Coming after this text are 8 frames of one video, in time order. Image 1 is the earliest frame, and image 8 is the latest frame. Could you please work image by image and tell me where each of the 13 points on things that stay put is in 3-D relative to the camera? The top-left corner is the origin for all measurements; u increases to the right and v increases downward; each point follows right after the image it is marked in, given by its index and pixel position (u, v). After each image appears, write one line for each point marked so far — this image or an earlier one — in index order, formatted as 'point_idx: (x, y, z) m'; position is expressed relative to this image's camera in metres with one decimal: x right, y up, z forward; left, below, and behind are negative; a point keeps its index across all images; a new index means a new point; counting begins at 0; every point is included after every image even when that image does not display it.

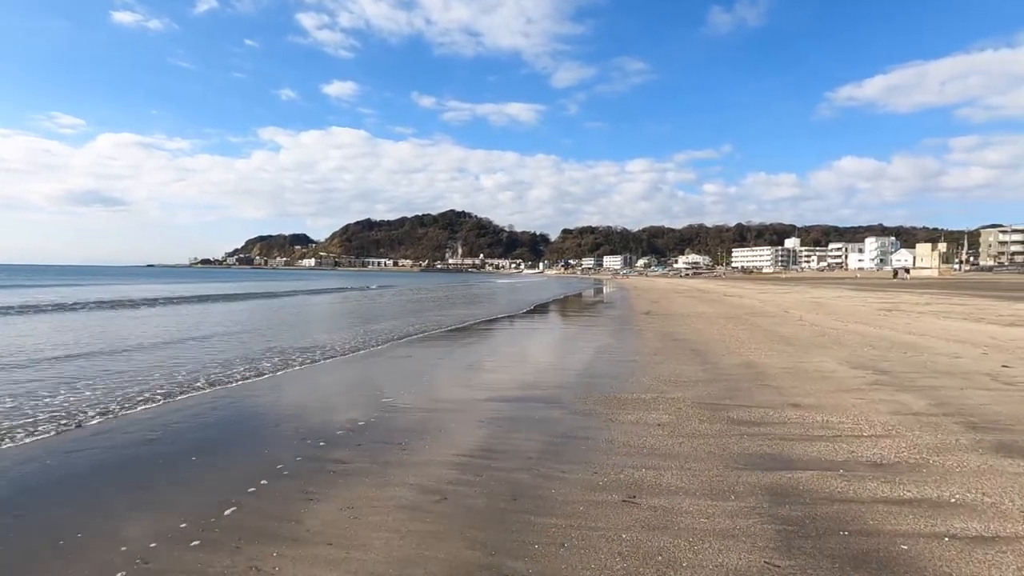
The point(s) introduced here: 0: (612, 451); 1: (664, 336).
0: (+0.9, -1.4, +5.1) m
1: (+3.9, -1.2, +15.0) m
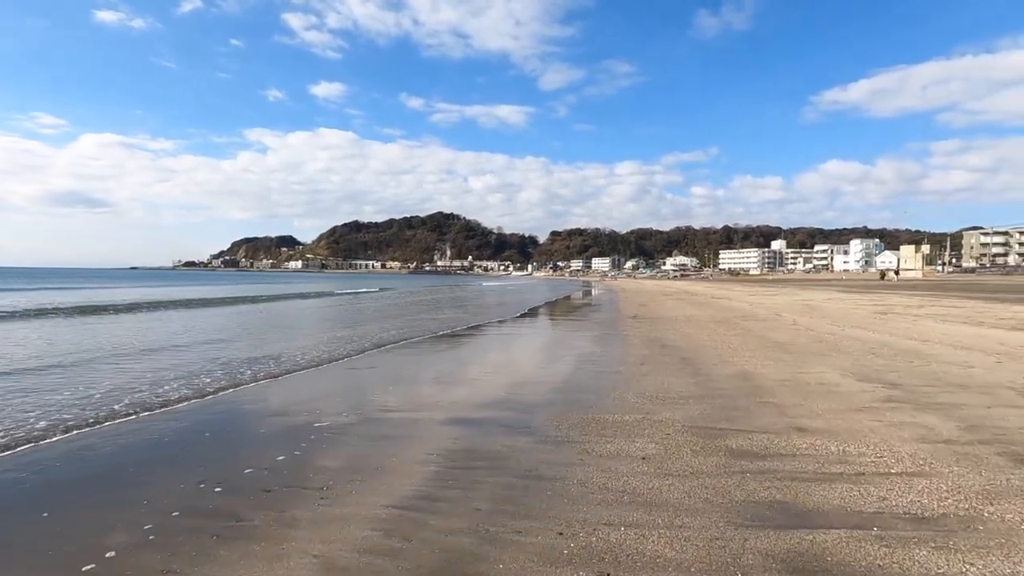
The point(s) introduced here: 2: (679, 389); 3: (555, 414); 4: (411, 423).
0: (+0.5, -1.4, +4.1) m
1: (+3.3, -1.3, +14.0) m
2: (+2.2, -1.4, +7.9) m
3: (+0.5, -1.4, +6.7) m
4: (-1.1, -1.5, +6.6) m
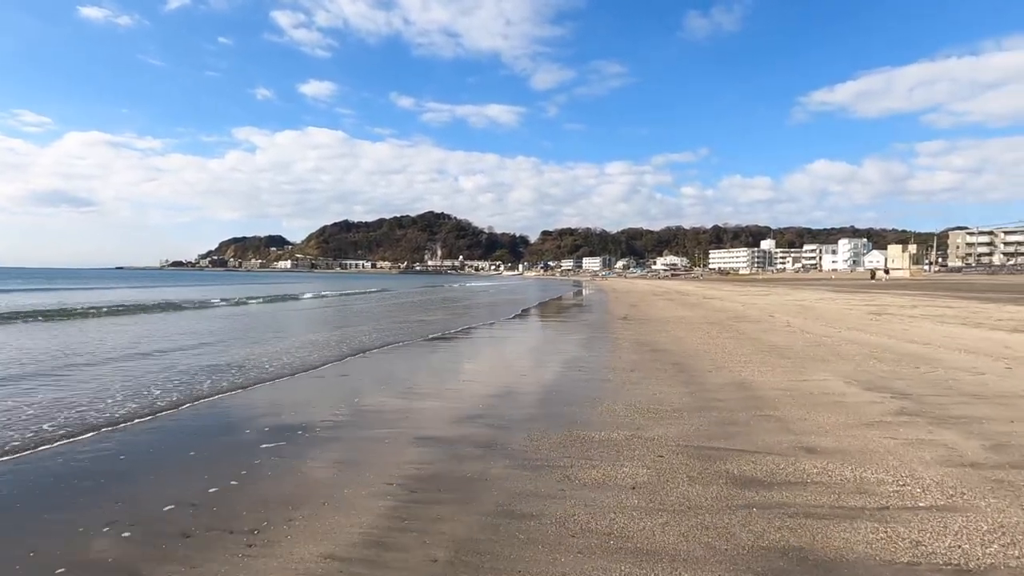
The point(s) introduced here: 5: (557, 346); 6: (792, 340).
0: (+0.3, -1.5, +3.4) m
1: (+3.0, -1.3, +13.4) m
2: (+2.0, -1.4, +7.3) m
3: (+0.2, -1.5, +6.0) m
4: (-1.3, -1.5, +5.9) m
5: (+1.3, -1.5, +16.0) m
6: (+6.5, -1.2, +13.7) m
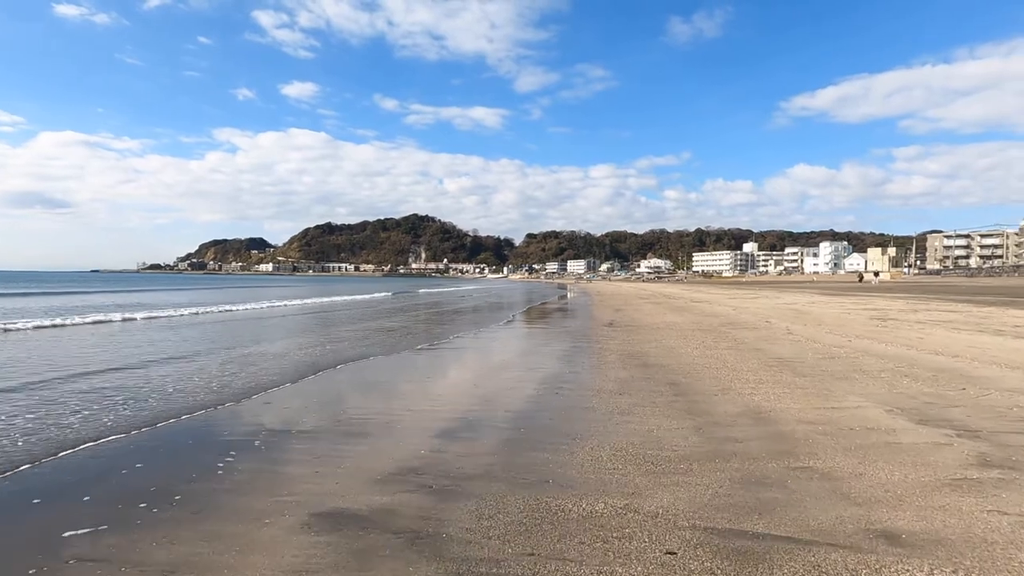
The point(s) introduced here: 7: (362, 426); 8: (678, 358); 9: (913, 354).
0: (0.0, -1.5, +1.6) m
1: (+2.4, -1.4, +11.7) m
2: (+1.5, -1.4, +5.6) m
3: (-0.2, -1.5, +4.2) m
4: (-1.7, -1.6, +4.1) m
5: (+0.6, -1.6, +14.3) m
6: (+5.9, -1.3, +12.1) m
7: (-1.7, -1.5, +6.6) m
8: (+3.3, -1.4, +11.6) m
9: (+7.6, -1.2, +11.3) m
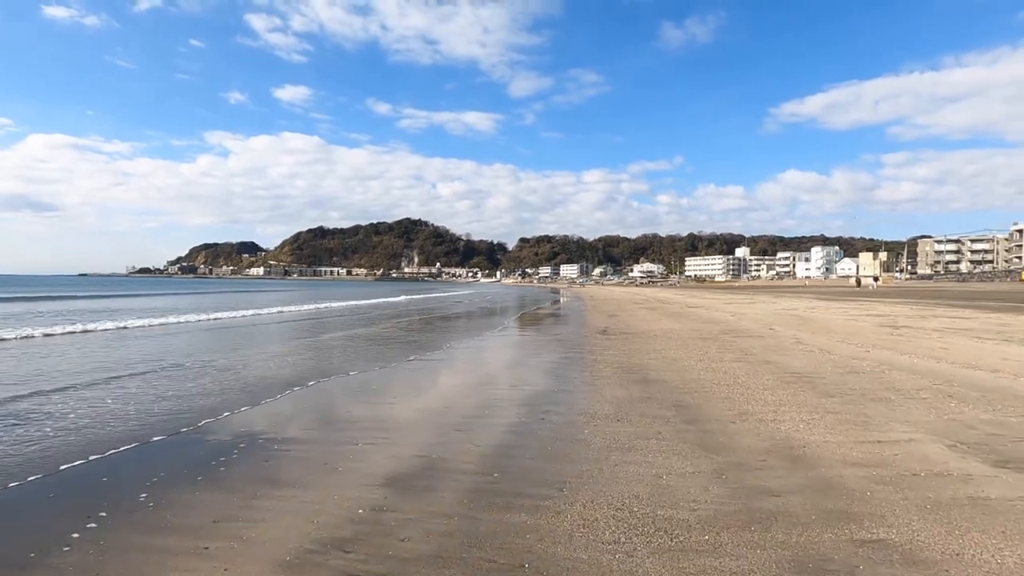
0: (-0.2, -1.5, +0.3) m
1: (+2.1, -1.5, +10.4) m
2: (+1.3, -1.5, +4.3) m
3: (-0.4, -1.6, +2.9) m
4: (-2.0, -1.6, +2.7) m
5: (+0.3, -1.7, +13.0) m
6: (+5.5, -1.4, +10.8) m
7: (-1.9, -1.6, +5.2) m
8: (+3.0, -1.5, +10.4) m
9: (+7.3, -1.3, +10.0) m
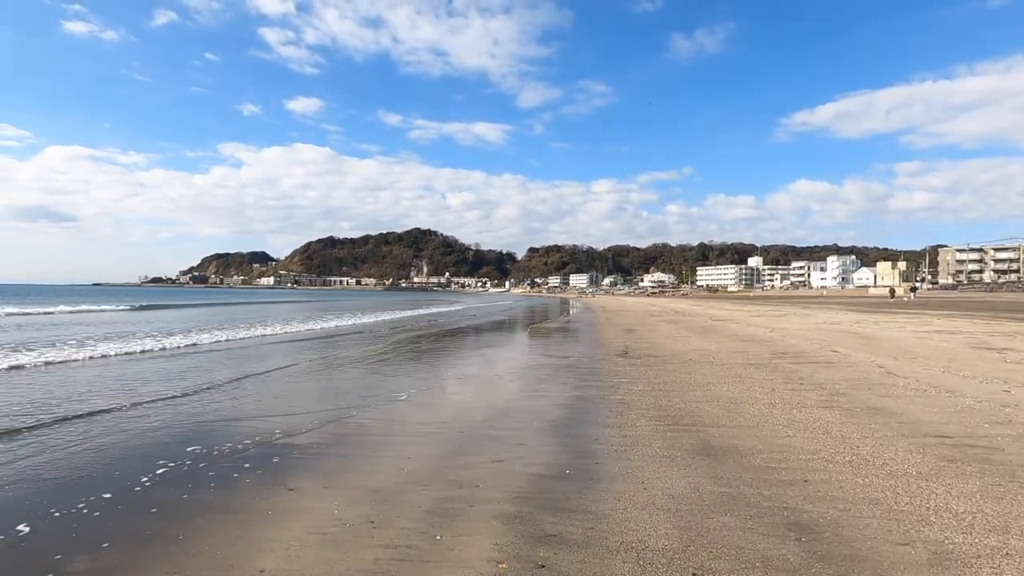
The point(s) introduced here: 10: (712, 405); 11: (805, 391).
0: (-0.5, -1.6, -3.2) m
1: (+1.9, -1.7, +6.9) m
2: (+1.1, -1.6, +0.8) m
3: (-0.6, -1.6, -0.6) m
4: (-2.2, -1.6, -0.7) m
5: (+0.2, -1.9, +9.5) m
6: (+5.4, -1.6, +7.2) m
7: (-2.1, -1.7, +1.8) m
8: (+2.8, -1.6, +6.8) m
9: (+7.2, -1.5, +6.4) m
10: (+2.9, -1.7, +8.7) m
11: (+4.7, -1.7, +9.6) m
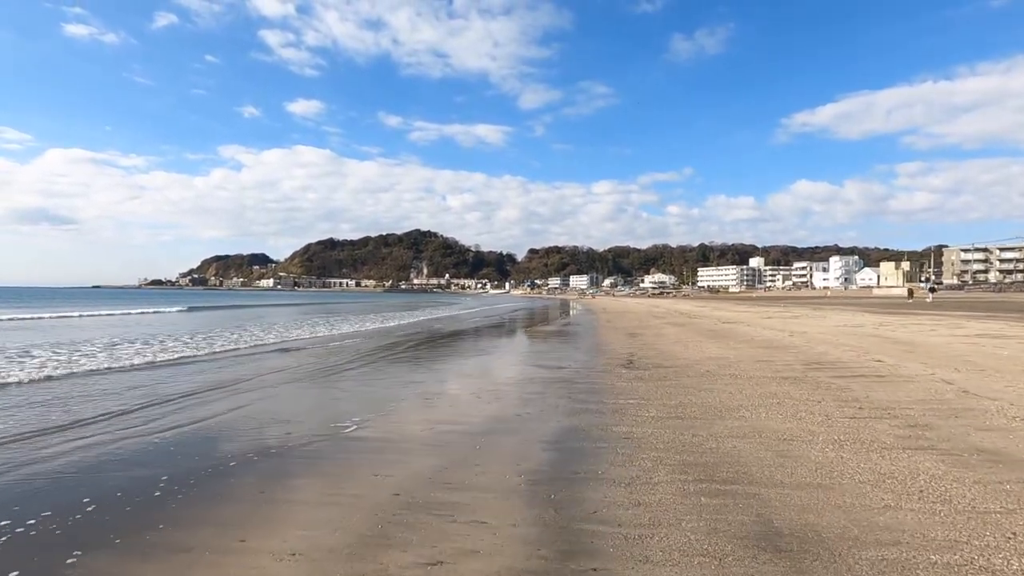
0: (-0.9, -1.5, -5.5) m
1: (+1.6, -1.6, +4.5) m
2: (+0.7, -1.5, -1.6) m
3: (-1.0, -1.5, -2.9) m
4: (-2.6, -1.6, -3.1) m
5: (-0.2, -1.9, +7.1) m
6: (+5.1, -1.5, +4.9) m
7: (-2.5, -1.6, -0.6) m
8: (+2.5, -1.6, +4.5) m
9: (+6.8, -1.5, +4.1) m
10: (+2.6, -1.6, +6.4) m
11: (+4.4, -1.6, +7.2) m
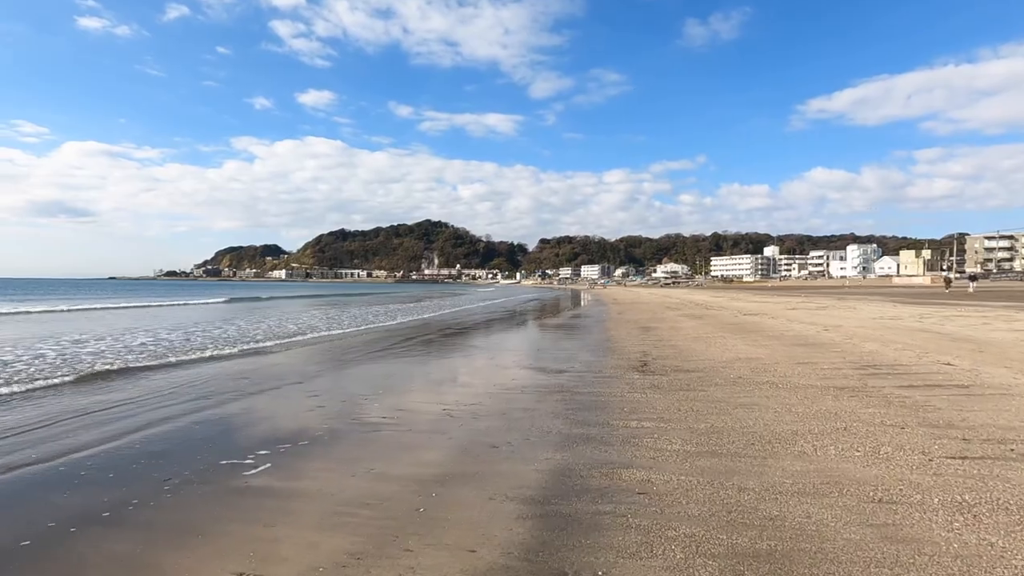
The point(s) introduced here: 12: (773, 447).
0: (-1.4, -1.6, -7.7) m
1: (+1.3, -1.5, +2.3) m
2: (+0.3, -1.5, -3.7) m
3: (-1.5, -1.6, -5.1) m
4: (-3.0, -1.7, -5.2) m
5: (-0.4, -1.8, +5.0) m
6: (+4.8, -1.4, +2.6) m
7: (-2.9, -1.7, -2.7) m
8: (+2.2, -1.5, +2.3) m
9: (+6.5, -1.4, +1.8) m
10: (+2.3, -1.5, +4.2) m
11: (+4.1, -1.5, +5.0) m
12: (+2.7, -1.6, +6.1) m
